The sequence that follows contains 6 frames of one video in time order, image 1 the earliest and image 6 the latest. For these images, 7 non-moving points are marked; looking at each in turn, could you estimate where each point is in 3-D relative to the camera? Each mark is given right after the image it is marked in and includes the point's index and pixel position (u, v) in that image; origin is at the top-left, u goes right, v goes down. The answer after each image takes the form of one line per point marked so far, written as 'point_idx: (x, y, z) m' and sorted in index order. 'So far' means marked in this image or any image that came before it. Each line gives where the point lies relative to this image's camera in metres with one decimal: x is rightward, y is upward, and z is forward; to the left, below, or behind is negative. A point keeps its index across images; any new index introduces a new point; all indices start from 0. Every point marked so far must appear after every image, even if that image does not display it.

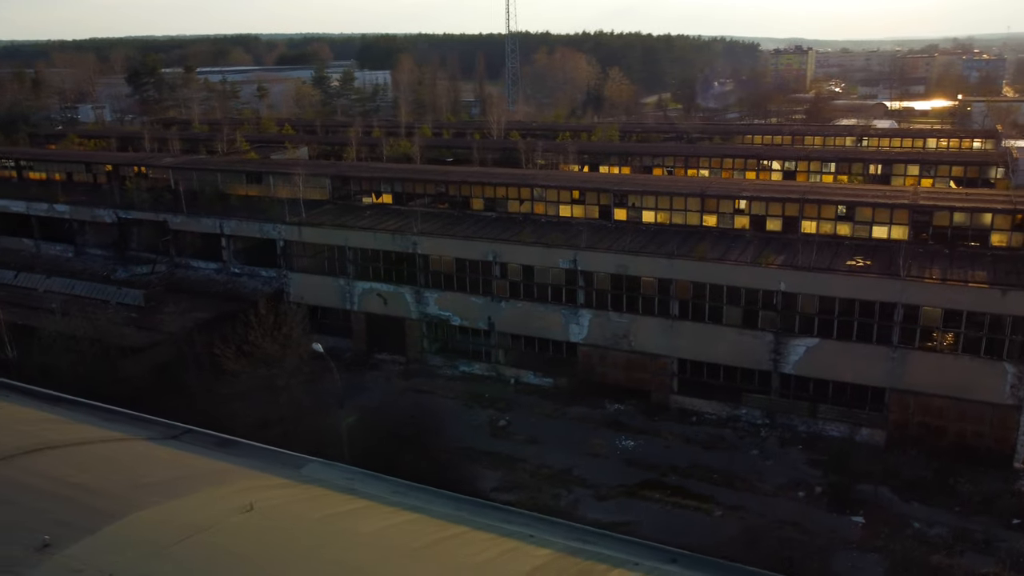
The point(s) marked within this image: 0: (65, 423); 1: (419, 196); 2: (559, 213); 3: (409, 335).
0: (-4.5, -1.4, +8.2) m
1: (-1.6, +1.7, +15.0) m
2: (+0.9, +1.3, +13.7) m
3: (-1.7, -0.8, +13.9) m
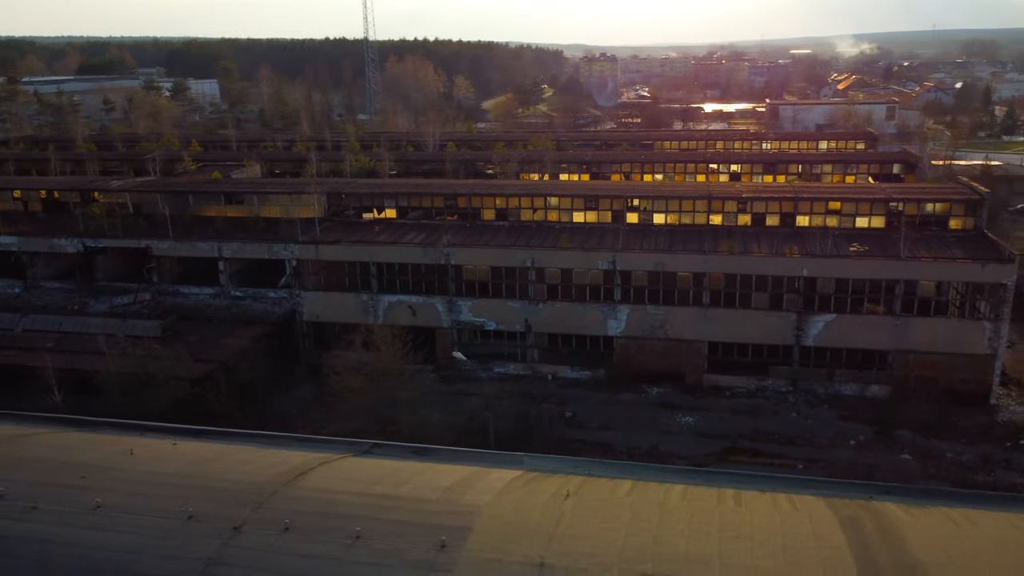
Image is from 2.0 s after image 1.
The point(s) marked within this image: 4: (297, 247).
0: (-2.5, -1.6, +8.3) m
1: (-1.6, +1.5, +15.5) m
2: (+1.2, +1.3, +14.9) m
3: (-1.3, -1.0, +14.4) m
4: (-3.9, +0.7, +14.5) m
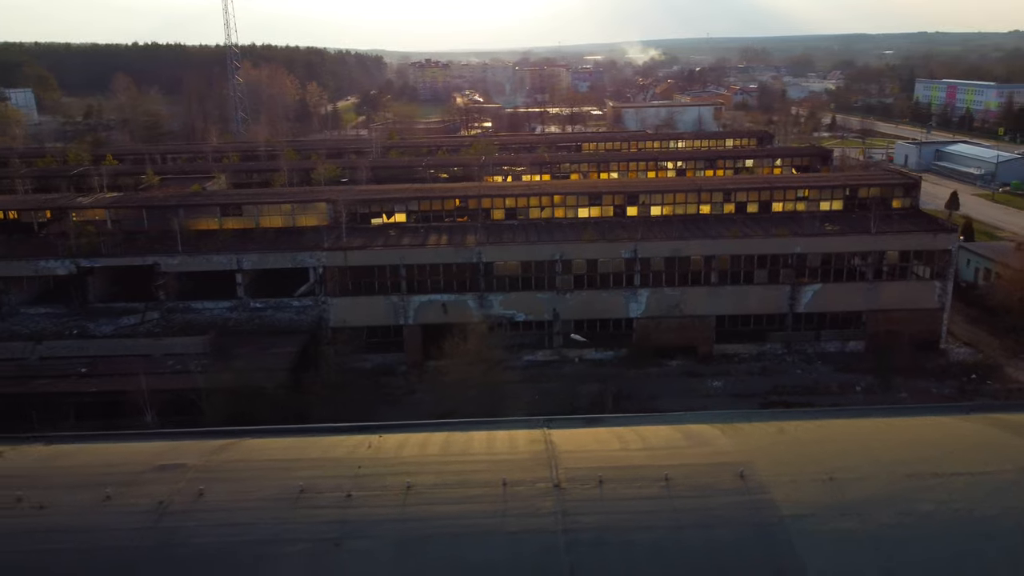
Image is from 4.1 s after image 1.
0: (-0.5, -1.6, +8.9) m
1: (-1.5, +1.5, +16.2) m
2: (+1.3, +1.5, +16.2) m
3: (-0.8, -0.9, +15.2) m
4: (-3.4, +0.6, +14.6) m
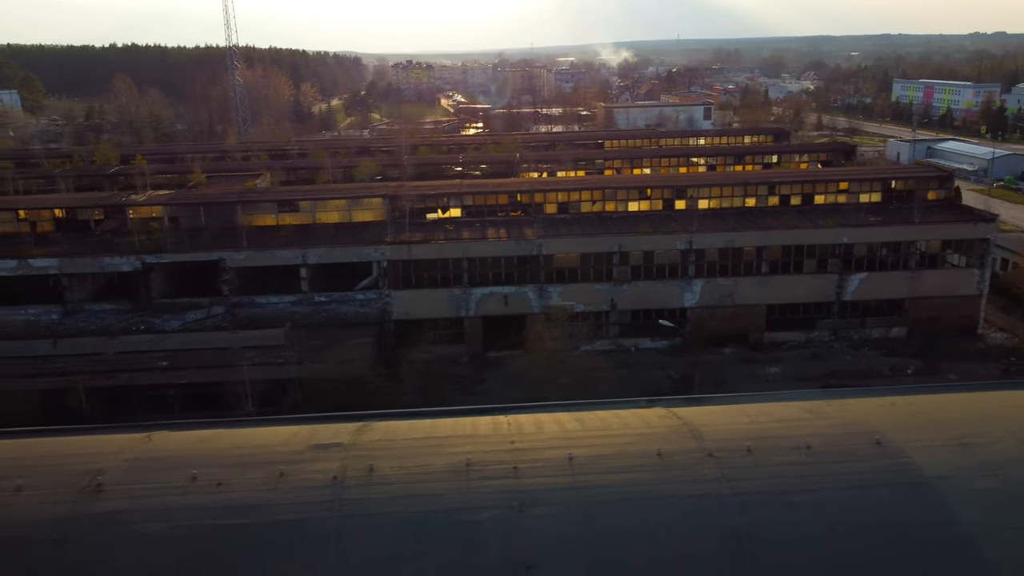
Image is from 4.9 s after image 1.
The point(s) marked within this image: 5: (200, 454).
0: (+0.8, -1.4, +9.3) m
1: (-0.4, +1.7, +16.6) m
2: (+2.4, +1.6, +16.7) m
3: (+0.3, -0.8, +15.6) m
4: (-2.3, +0.7, +14.9) m
5: (-3.0, -1.6, +7.8) m
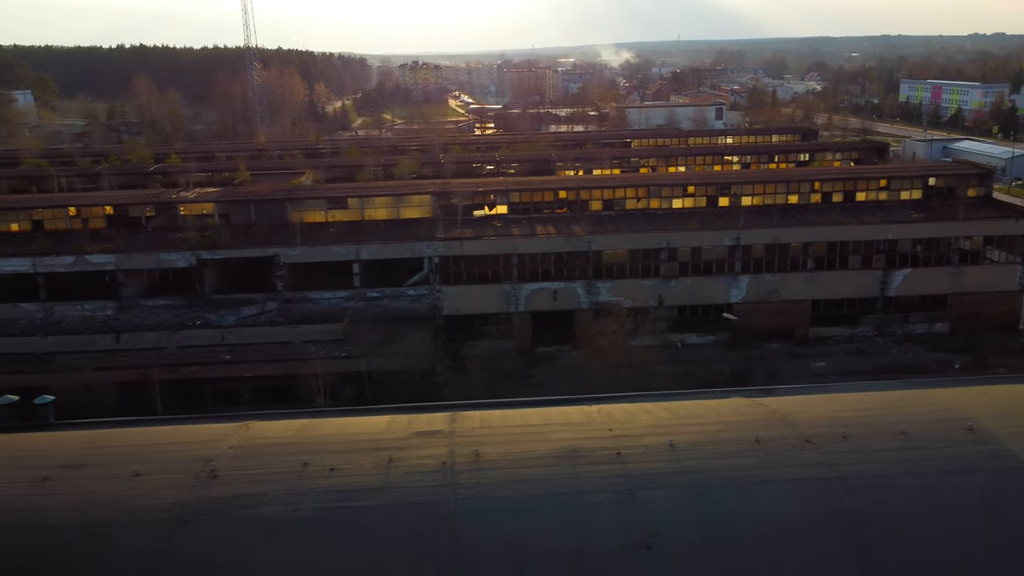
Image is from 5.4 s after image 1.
0: (+1.8, -1.3, +9.5) m
1: (+0.5, +1.8, +16.7) m
2: (+3.4, +1.7, +16.9) m
3: (+1.3, -0.7, +15.7) m
4: (-1.3, +0.8, +15.1) m
5: (-2.1, -1.5, +8.0) m
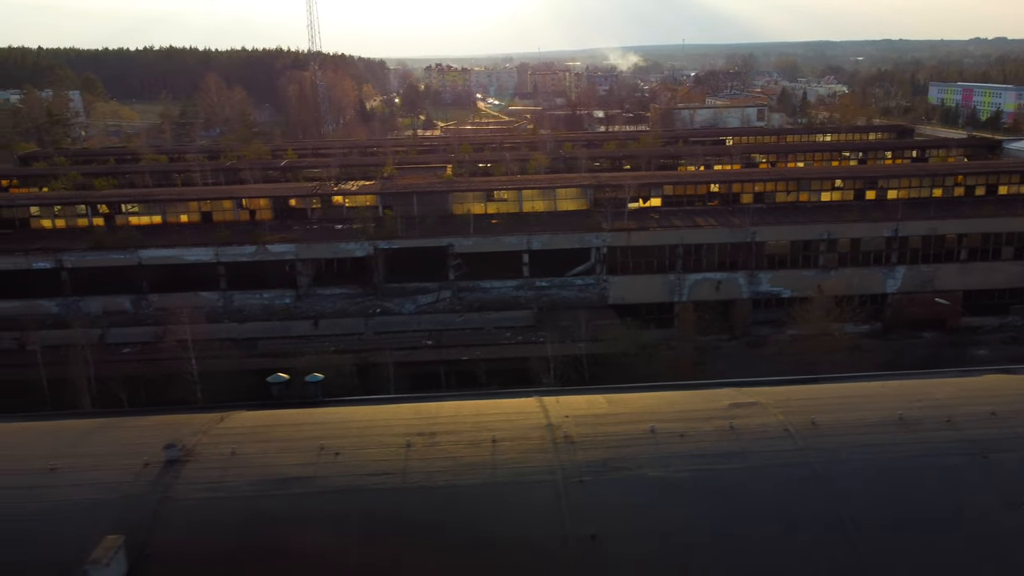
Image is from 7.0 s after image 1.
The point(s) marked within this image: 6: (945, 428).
0: (+5.1, -1.1, +9.9) m
1: (+3.8, +1.9, +17.1) m
2: (+6.6, +1.9, +17.3) m
3: (+4.6, -0.5, +16.1) m
4: (+1.9, +1.0, +15.5) m
5: (+1.2, -1.3, +8.4) m
6: (+4.2, -1.4, +7.8) m
